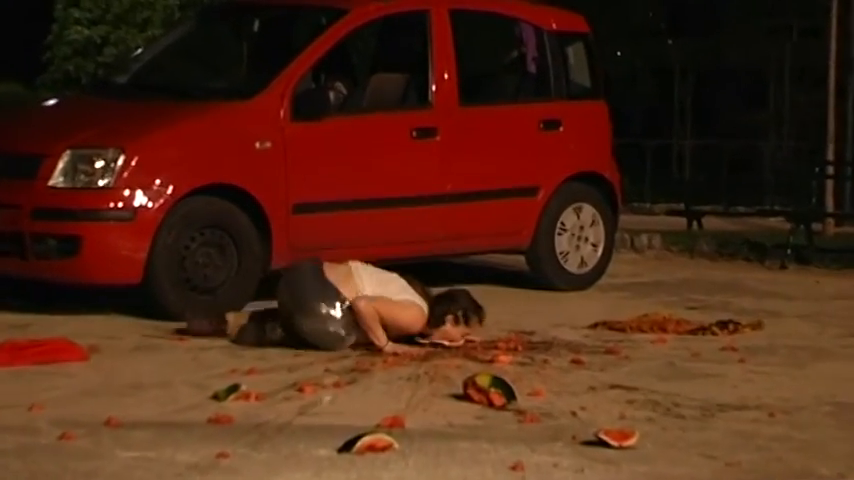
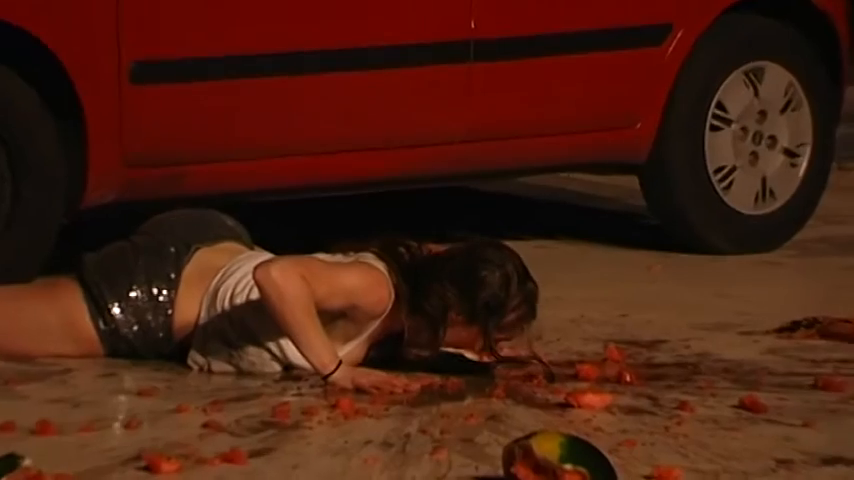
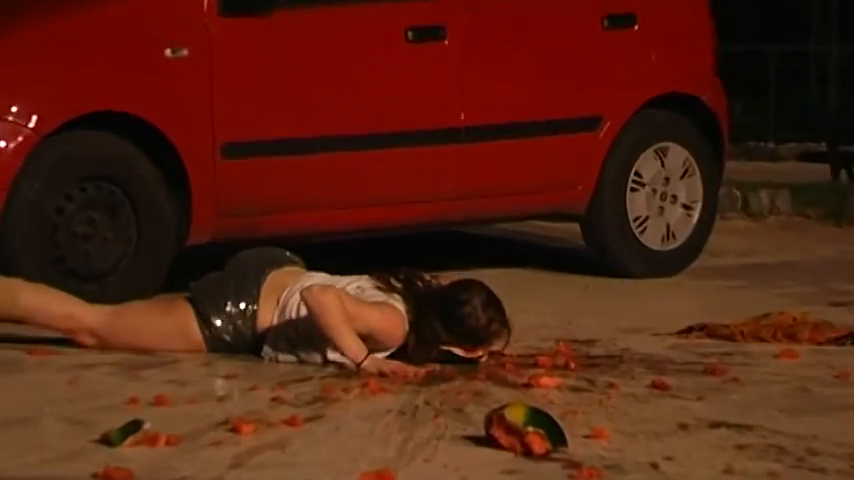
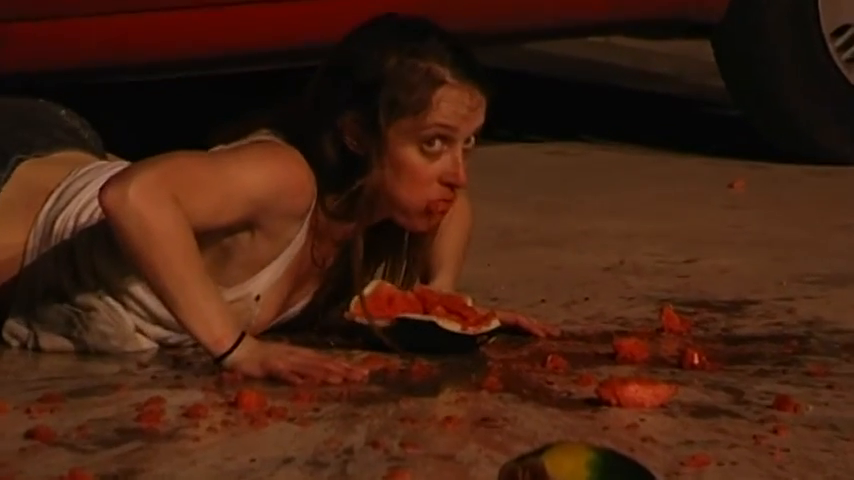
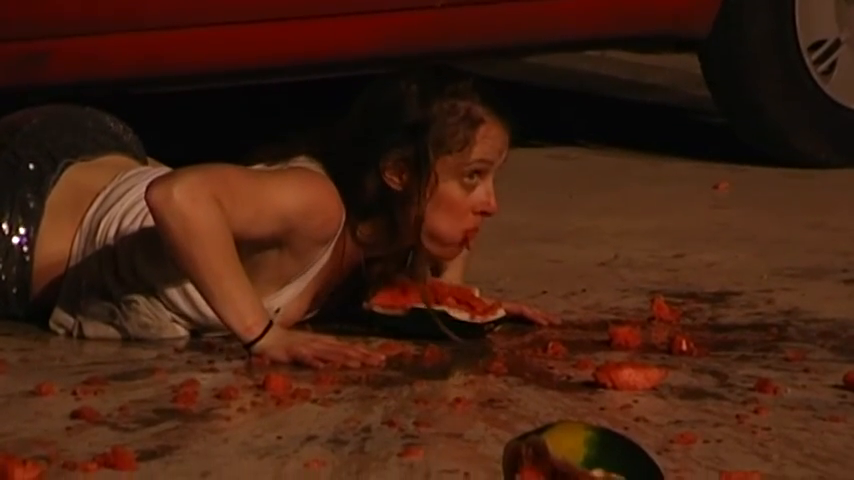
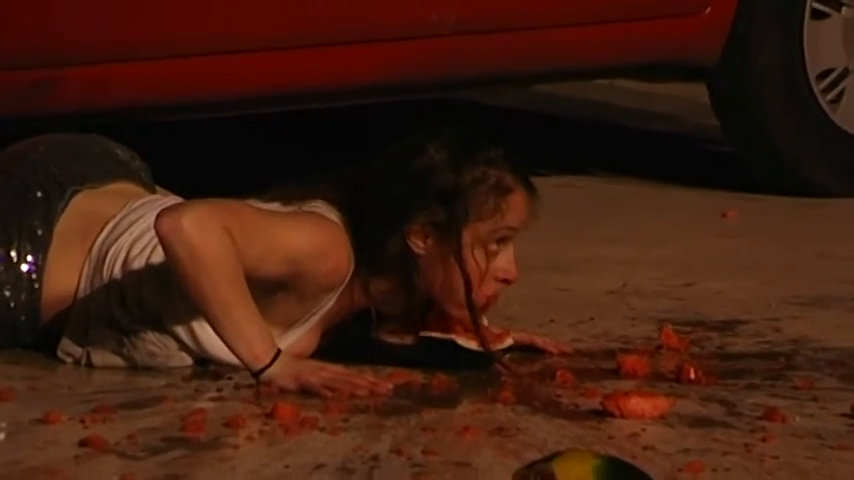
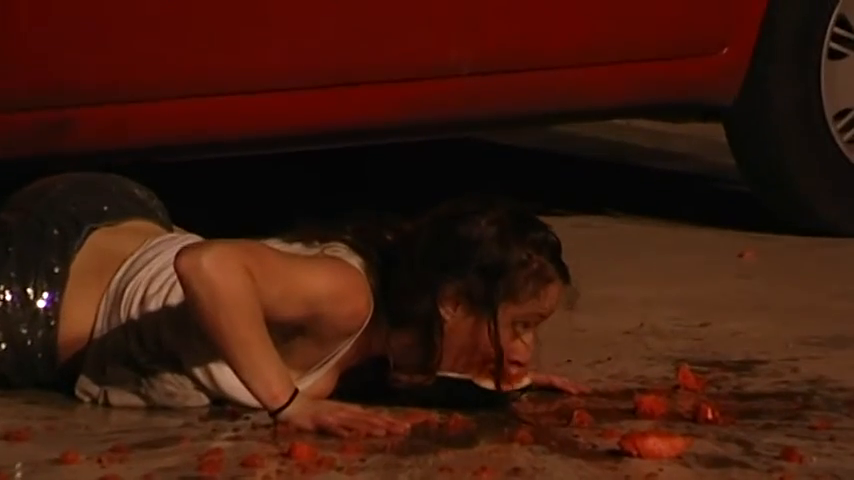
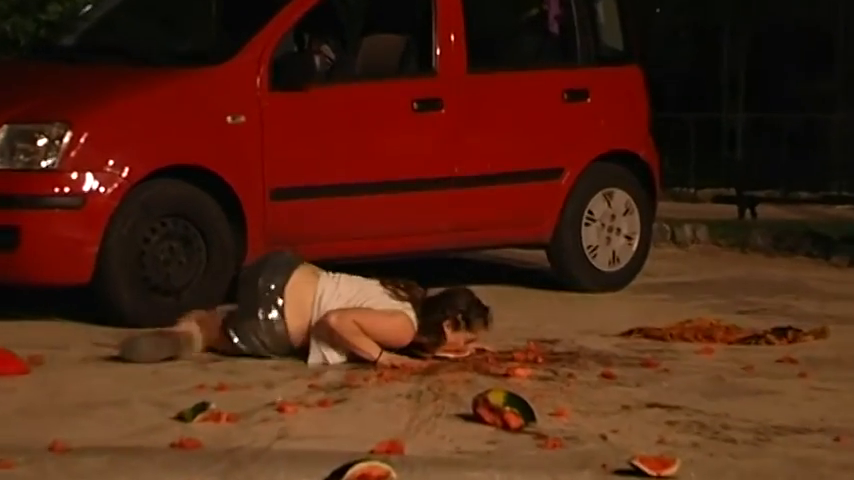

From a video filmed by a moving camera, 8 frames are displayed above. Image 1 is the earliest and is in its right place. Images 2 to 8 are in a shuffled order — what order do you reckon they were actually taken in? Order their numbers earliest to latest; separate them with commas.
8, 3, 2, 7, 6, 5, 4
